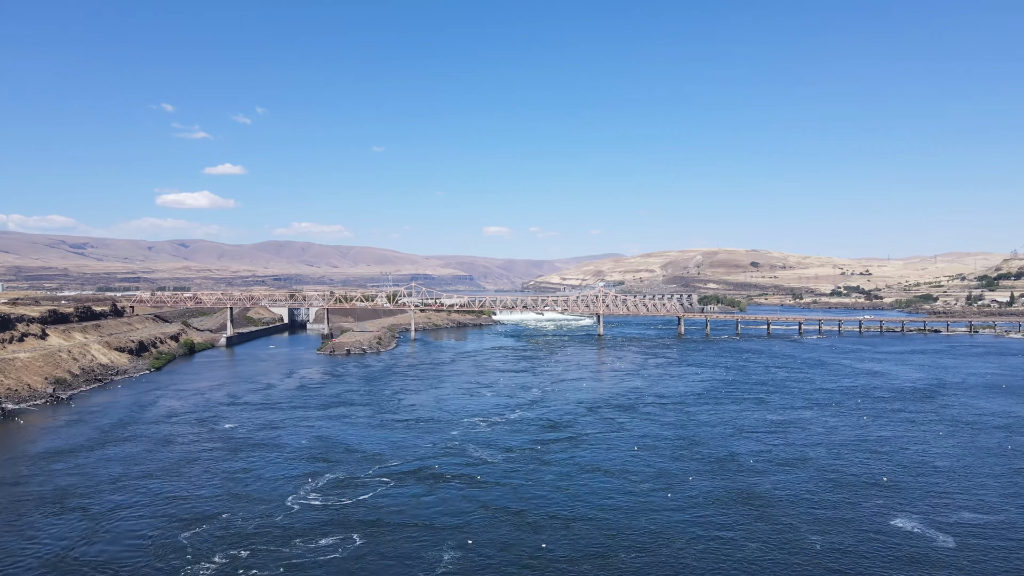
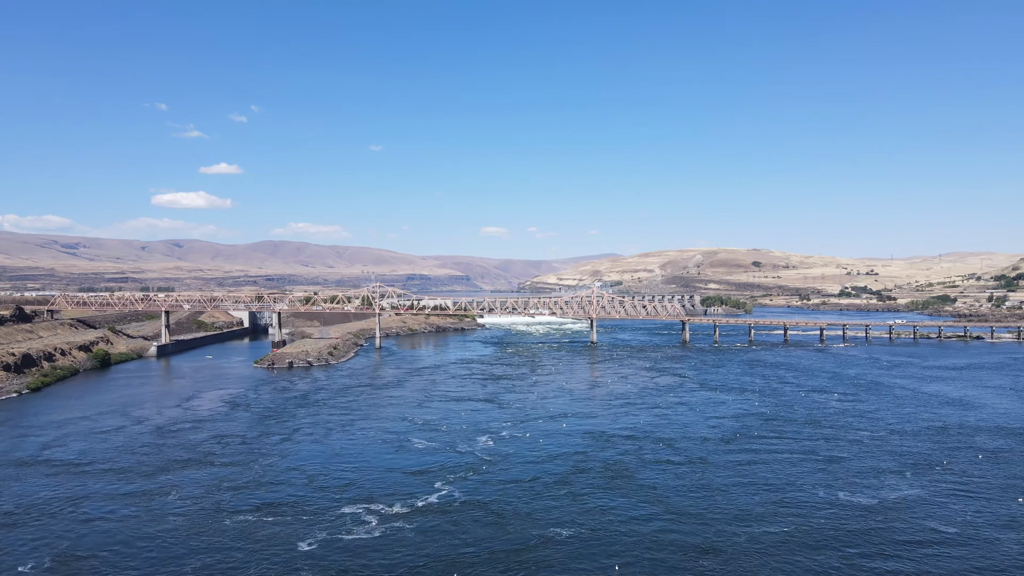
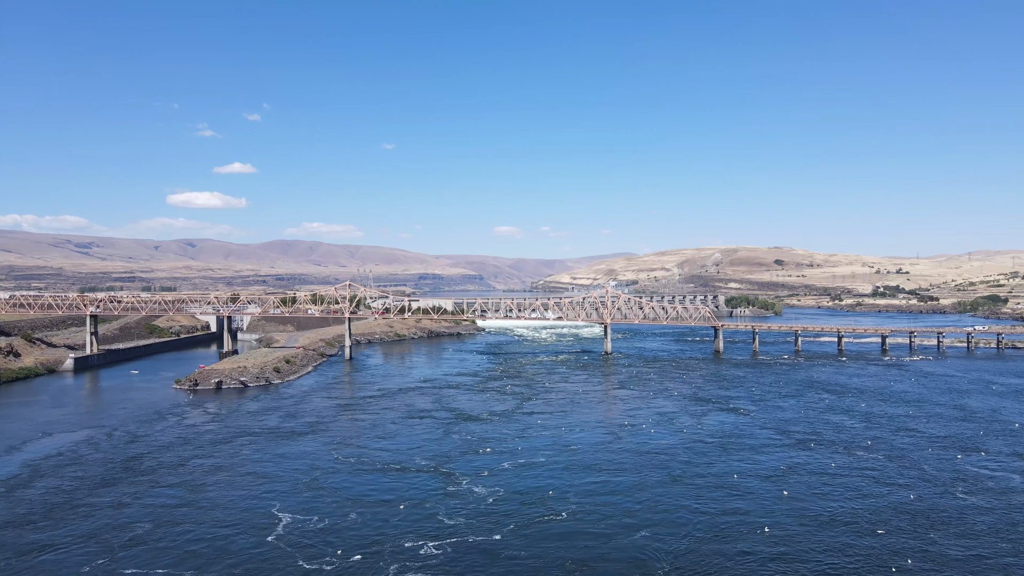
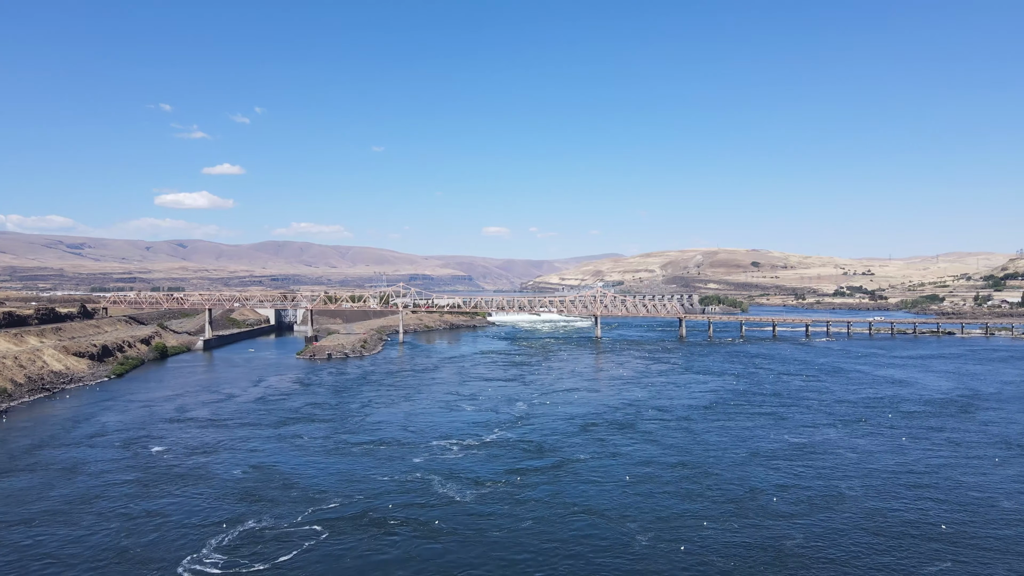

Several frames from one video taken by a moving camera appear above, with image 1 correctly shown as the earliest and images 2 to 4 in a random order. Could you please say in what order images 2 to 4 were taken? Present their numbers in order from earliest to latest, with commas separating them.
4, 2, 3
